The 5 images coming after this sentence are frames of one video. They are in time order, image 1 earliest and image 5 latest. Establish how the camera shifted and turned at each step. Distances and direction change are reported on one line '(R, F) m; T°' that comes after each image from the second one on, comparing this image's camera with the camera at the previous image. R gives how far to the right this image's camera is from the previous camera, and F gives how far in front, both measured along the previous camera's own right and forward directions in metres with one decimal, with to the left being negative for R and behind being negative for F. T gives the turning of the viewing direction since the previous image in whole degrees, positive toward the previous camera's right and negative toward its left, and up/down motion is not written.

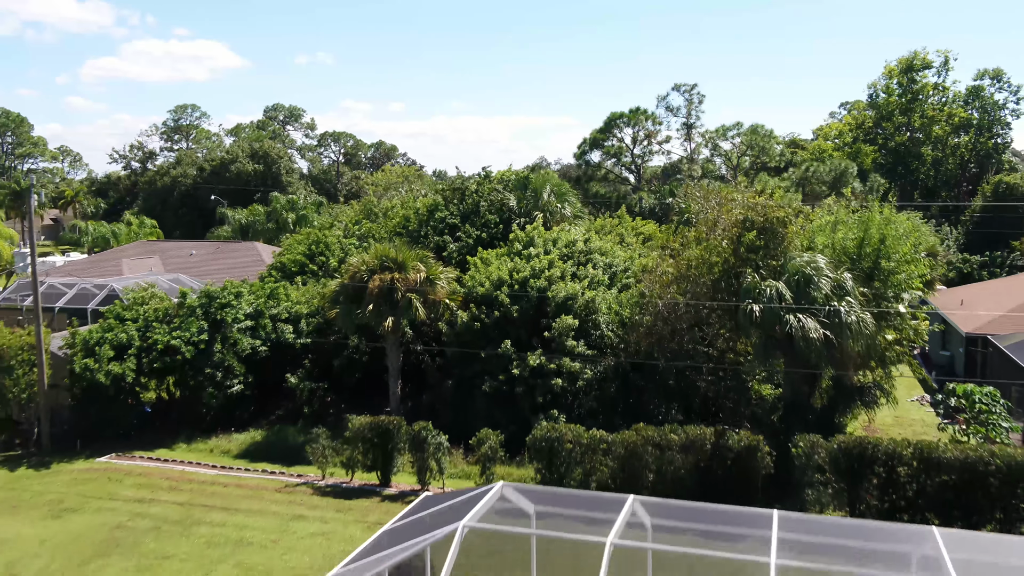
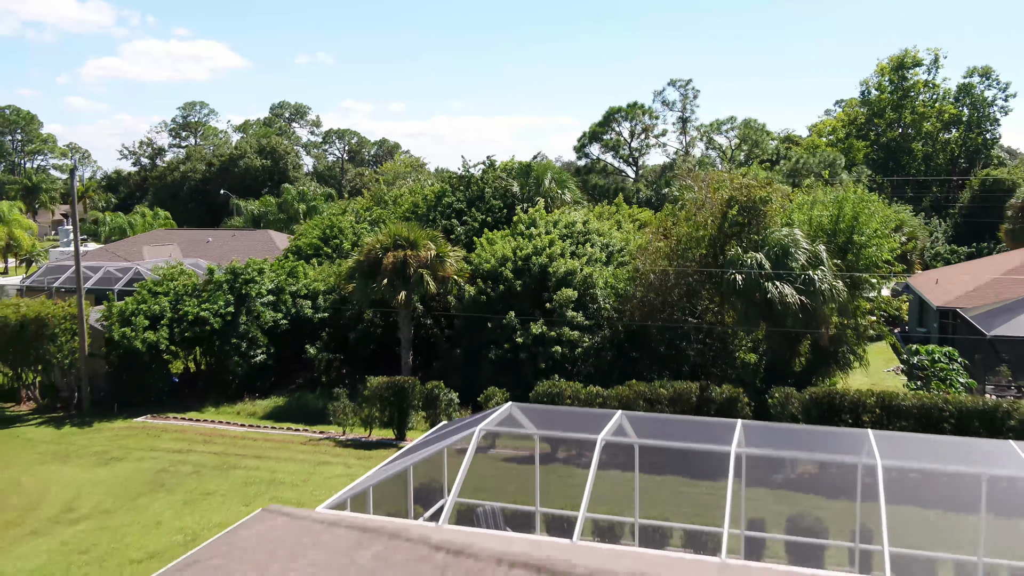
(-0.1, -2.4) m; 0°
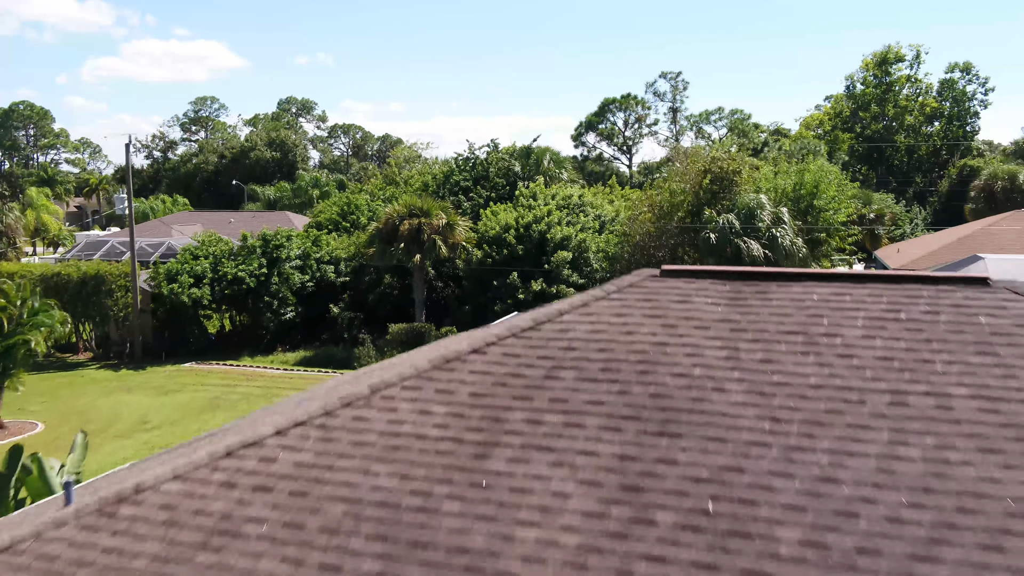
(-0.2, -4.1) m; 0°
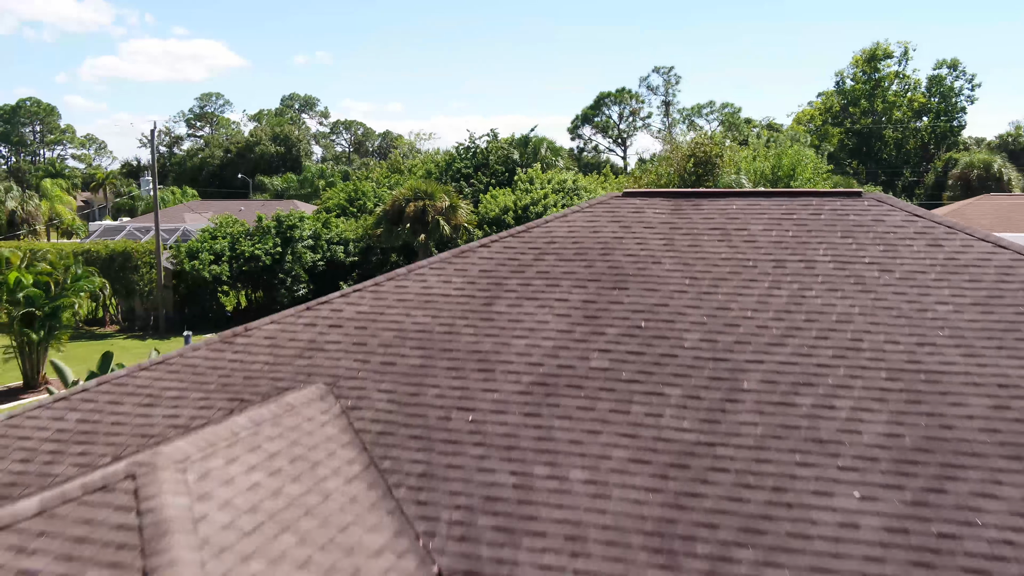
(0.0, -2.5) m; 0°
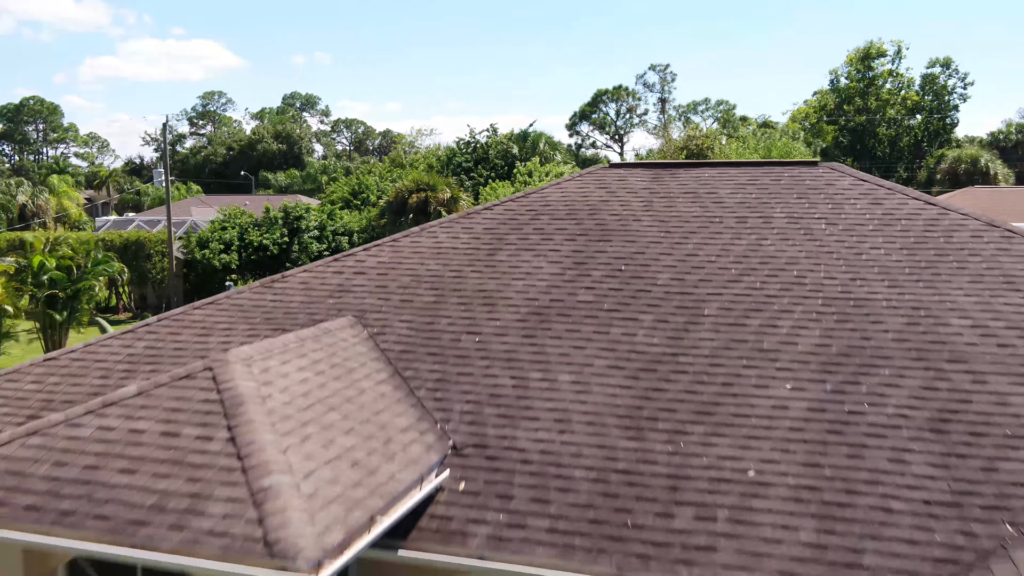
(0.0, -1.3) m; 0°
